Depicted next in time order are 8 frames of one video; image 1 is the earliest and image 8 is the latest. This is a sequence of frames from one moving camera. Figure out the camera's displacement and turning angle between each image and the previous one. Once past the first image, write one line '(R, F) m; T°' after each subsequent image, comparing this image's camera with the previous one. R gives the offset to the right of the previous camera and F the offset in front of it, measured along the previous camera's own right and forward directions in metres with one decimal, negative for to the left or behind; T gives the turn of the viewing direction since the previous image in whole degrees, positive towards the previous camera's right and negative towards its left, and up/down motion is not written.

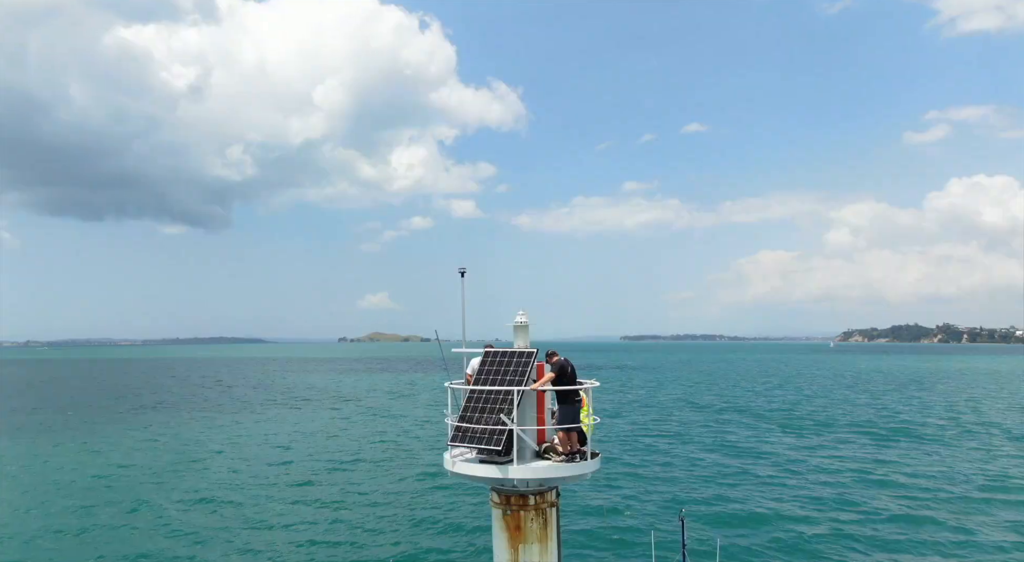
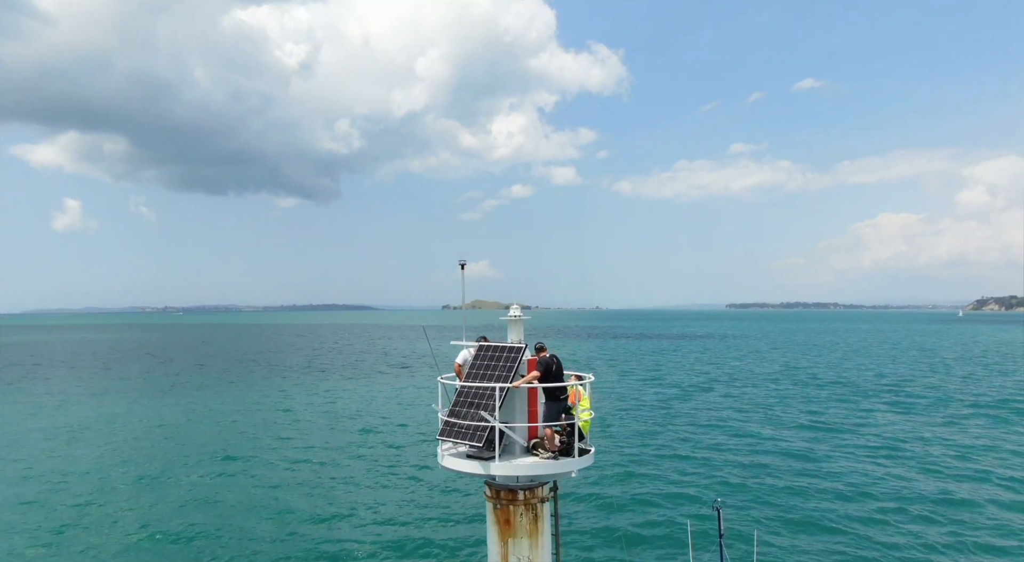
(+1.2, +0.1) m; -8°
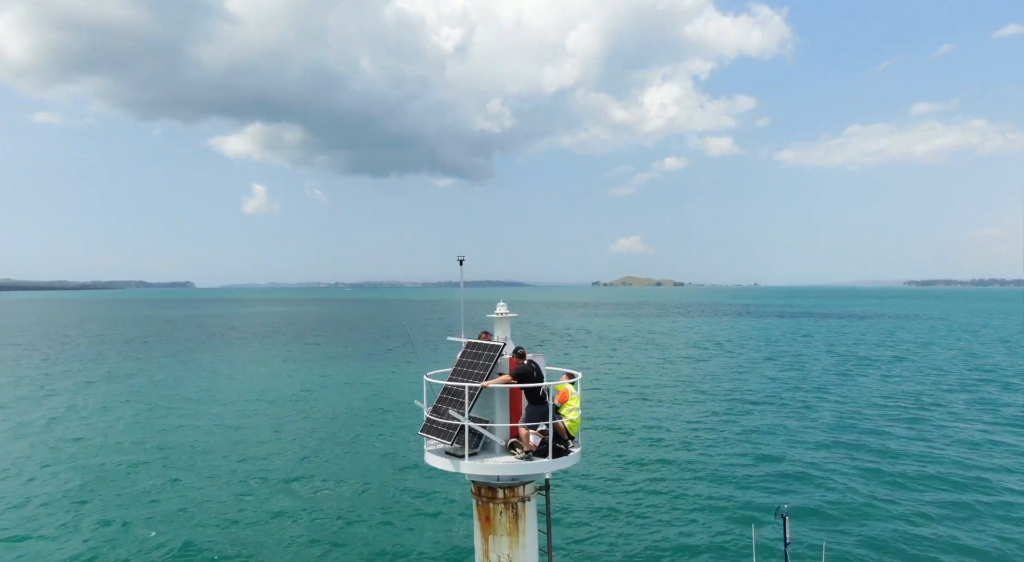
(+2.2, +0.3) m; -12°
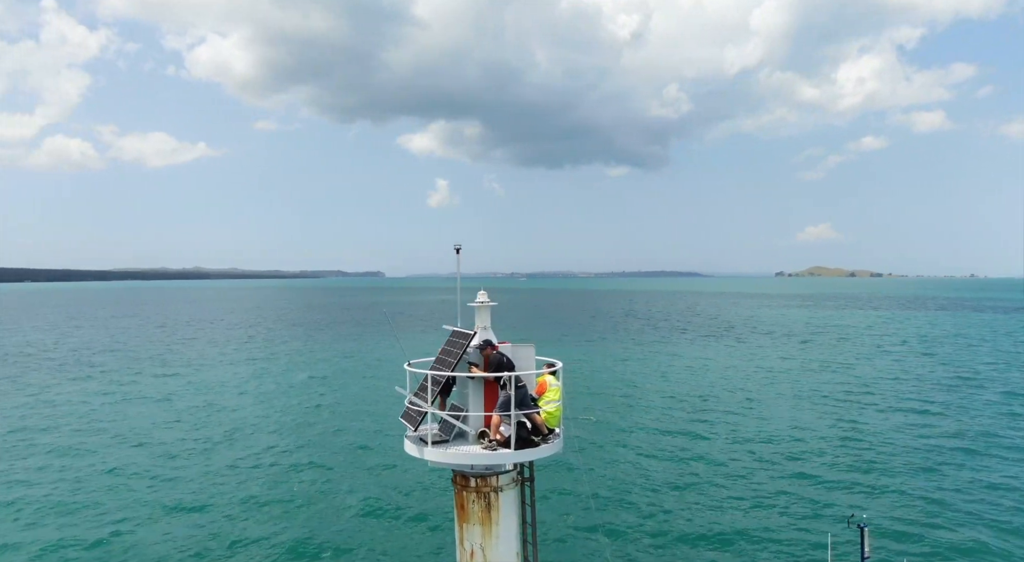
(+2.6, +0.4) m; -14°
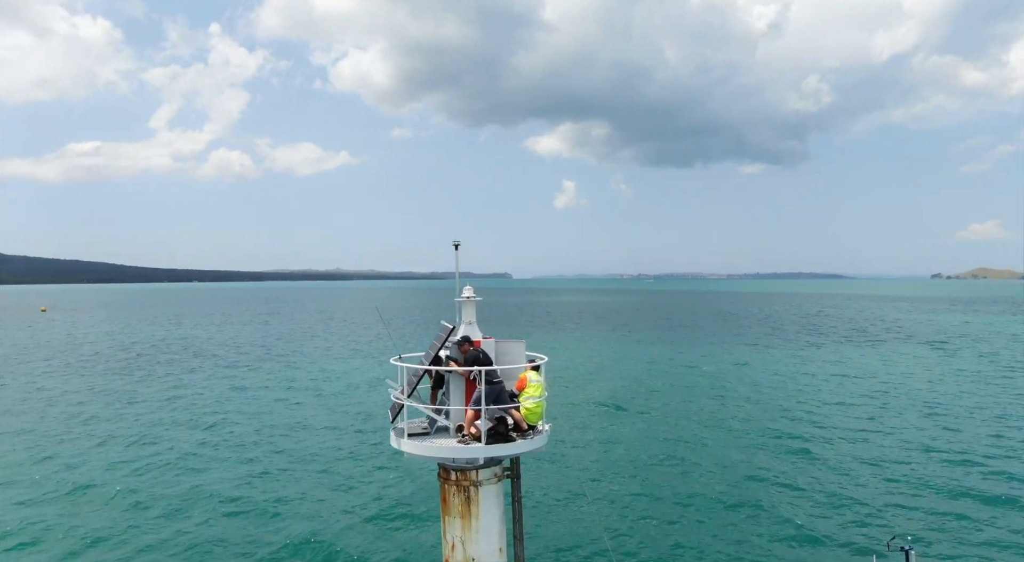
(+1.9, +0.2) m; -11°
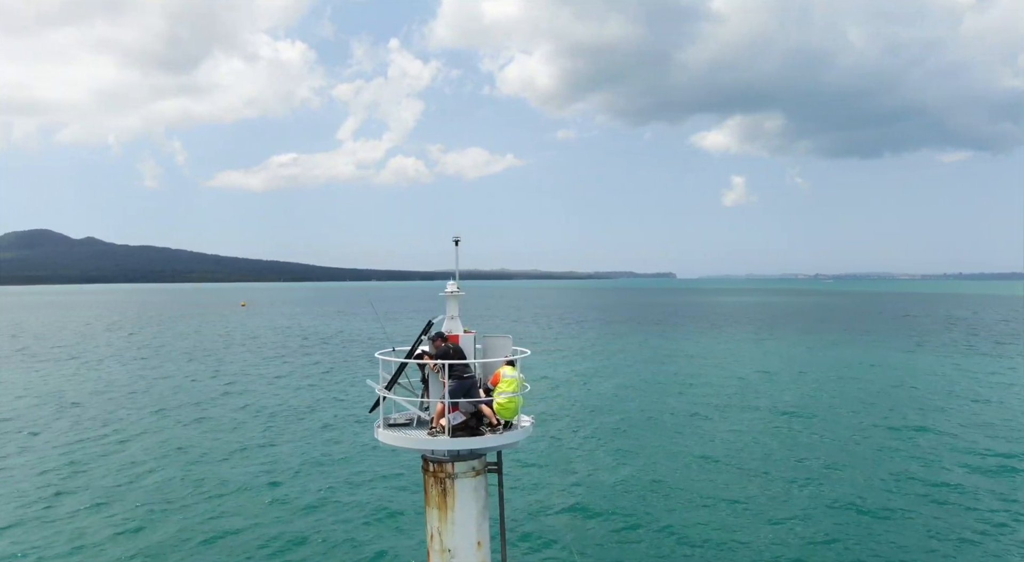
(+2.4, +0.3) m; -13°
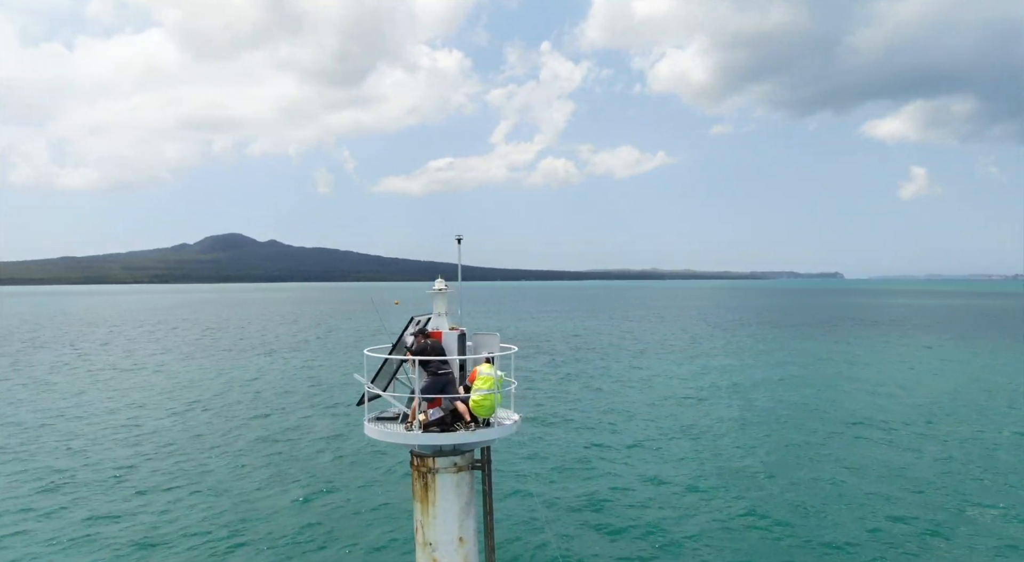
(+2.2, +0.3) m; -12°
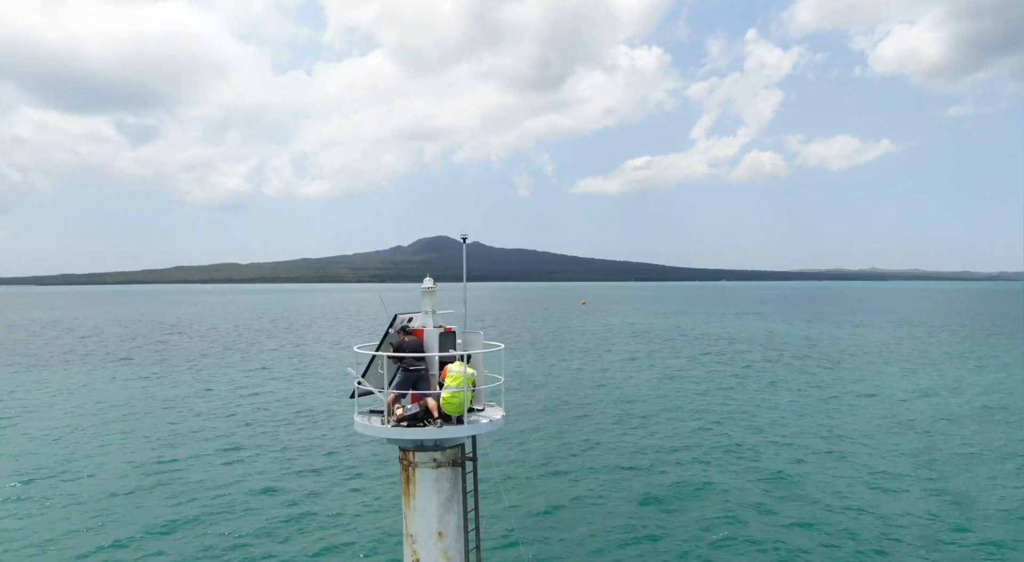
(+2.8, +0.5) m; -16°
